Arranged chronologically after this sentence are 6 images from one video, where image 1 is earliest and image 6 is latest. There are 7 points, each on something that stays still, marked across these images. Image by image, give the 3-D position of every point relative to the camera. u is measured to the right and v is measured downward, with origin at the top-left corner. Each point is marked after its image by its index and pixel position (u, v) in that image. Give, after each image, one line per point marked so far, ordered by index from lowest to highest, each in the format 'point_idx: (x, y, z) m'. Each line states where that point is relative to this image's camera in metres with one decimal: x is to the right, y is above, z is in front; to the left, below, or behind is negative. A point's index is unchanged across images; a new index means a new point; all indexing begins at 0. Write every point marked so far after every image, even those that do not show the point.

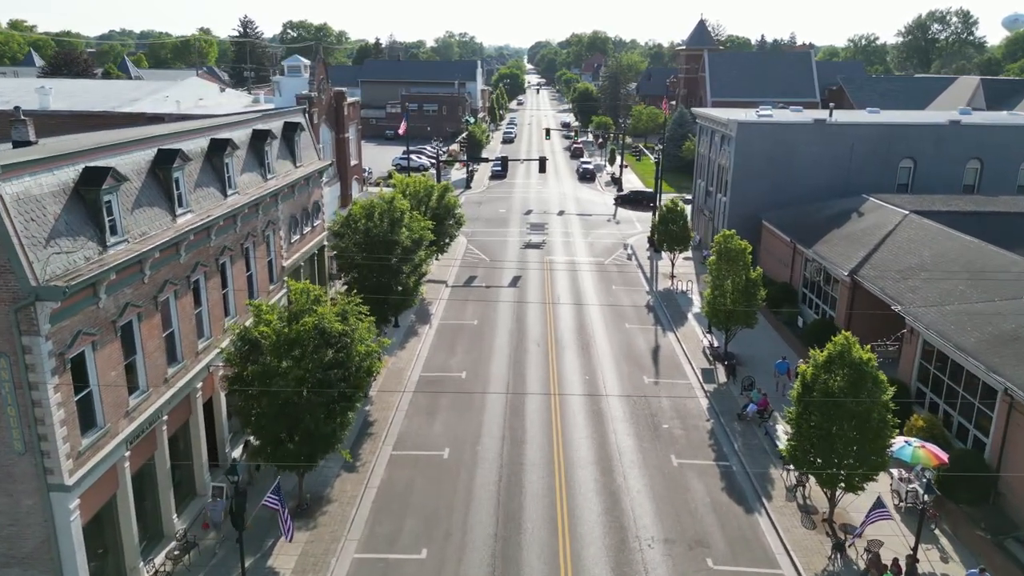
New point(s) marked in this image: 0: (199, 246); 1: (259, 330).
0: (-8.0, +1.1, +18.6) m
1: (-6.0, -1.0, +17.4) m
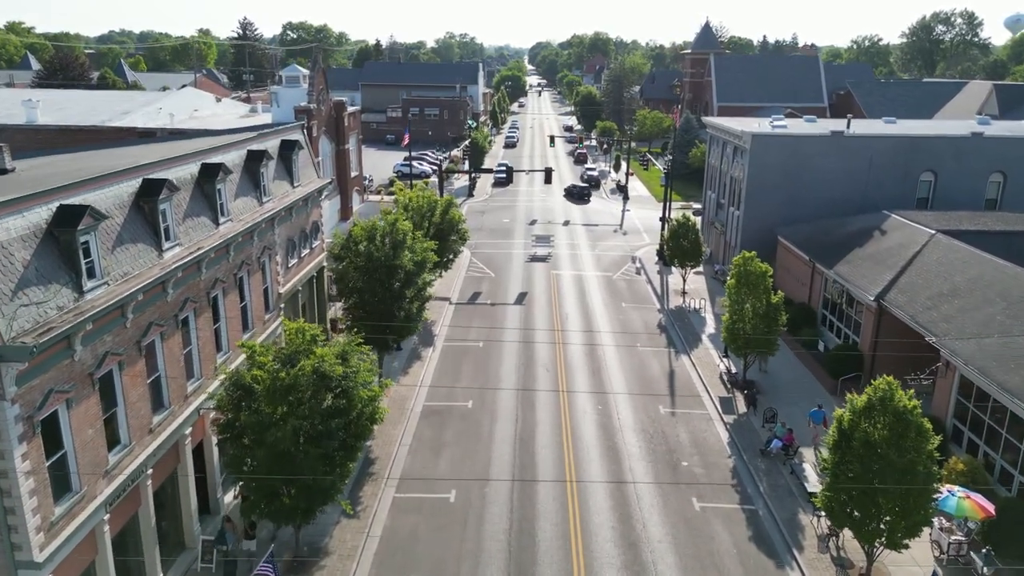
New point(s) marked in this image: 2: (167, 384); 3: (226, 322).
0: (-7.7, +0.2, +17.3) m
1: (-5.7, -1.9, +16.0) m
2: (-7.8, -2.2, +16.5) m
3: (-7.7, -0.9, +19.6) m
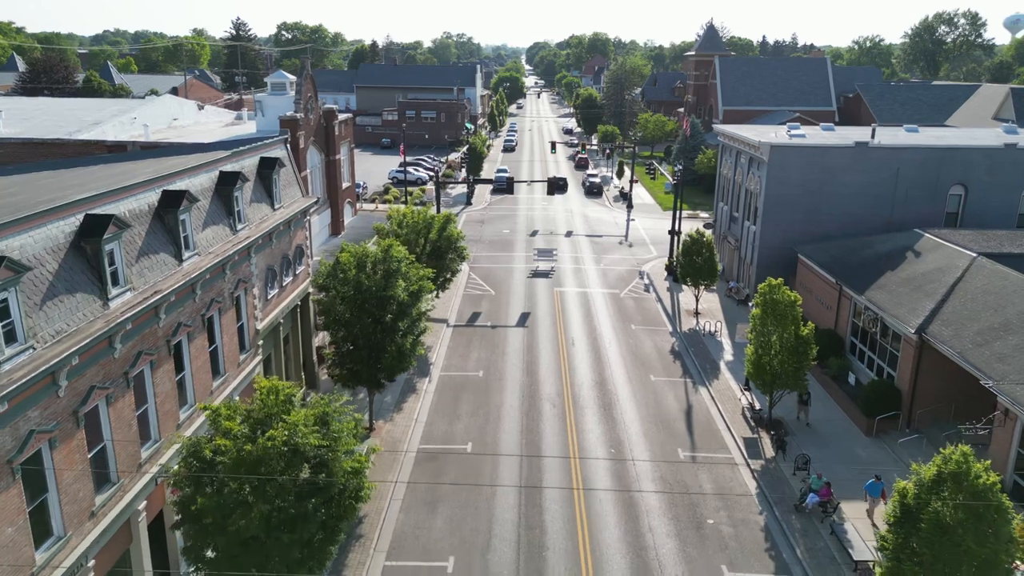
0: (-7.5, -0.9, +14.8) m
1: (-5.5, -2.9, +13.6) m
2: (-7.6, -3.2, +14.0) m
3: (-7.5, -1.9, +17.1) m
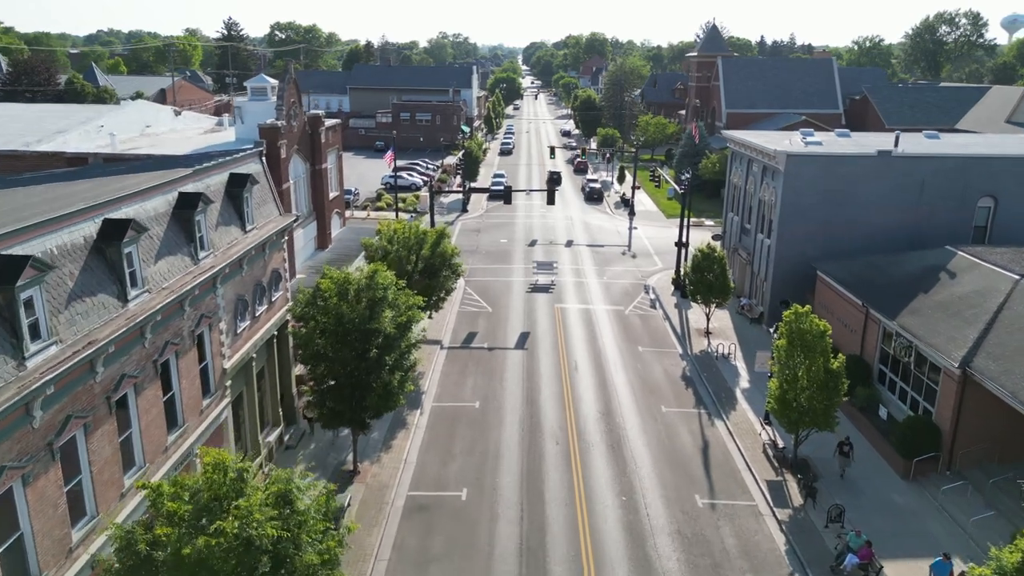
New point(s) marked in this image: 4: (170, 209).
0: (-7.5, -1.7, +12.5) m
1: (-5.5, -3.8, +11.2) m
2: (-7.6, -4.1, +11.6) m
3: (-7.5, -2.8, +14.7) m
4: (-7.8, +1.8, +16.7) m
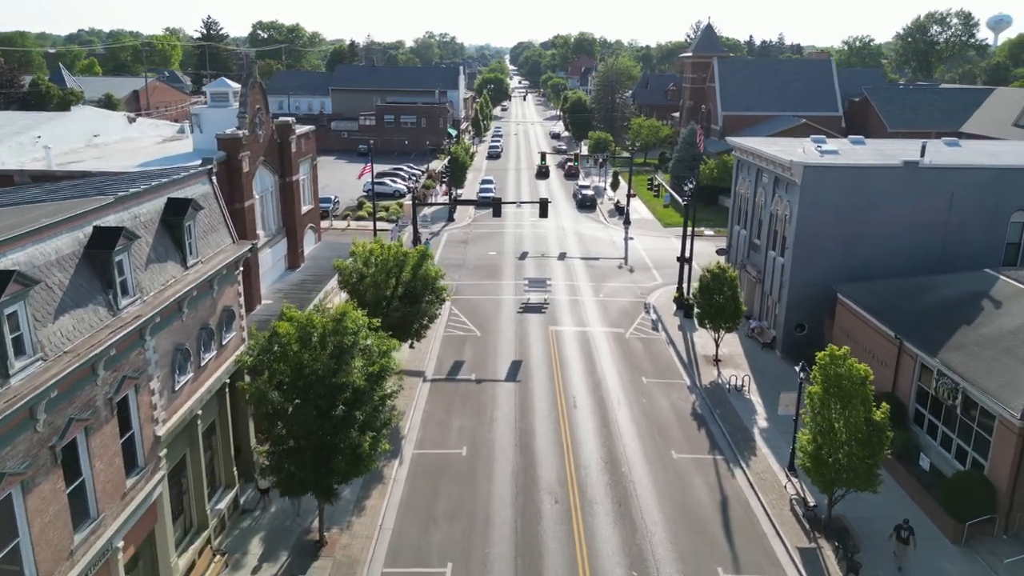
0: (-7.5, -2.8, +9.2) m
1: (-5.5, -4.9, +8.0) m
2: (-7.6, -5.1, +8.4) m
3: (-7.6, -3.9, +11.5) m
4: (-8.0, +0.7, +13.5) m
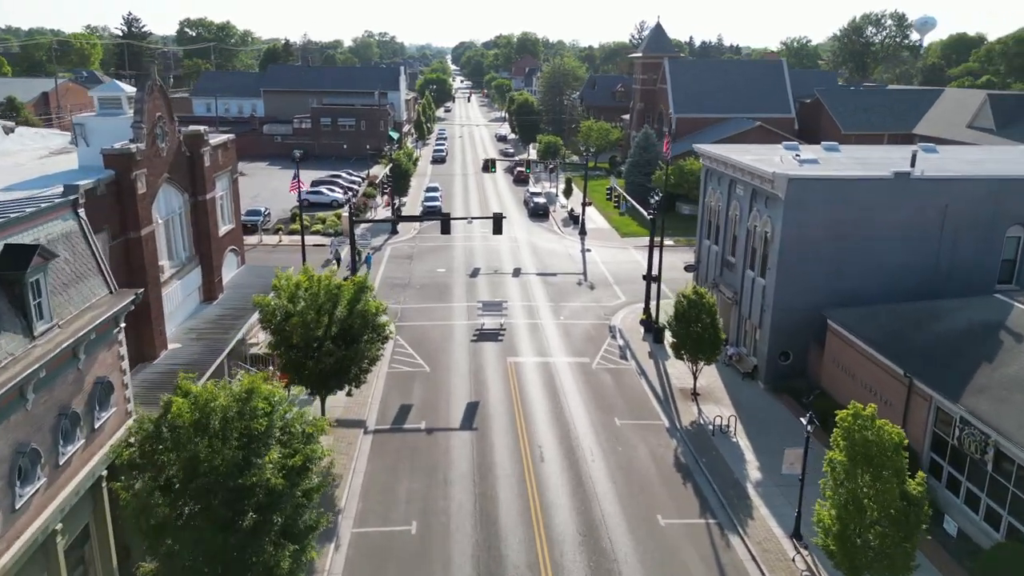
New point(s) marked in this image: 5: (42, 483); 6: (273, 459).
0: (-7.6, -4.1, +4.9) m
1: (-5.4, -6.2, +3.8) m
2: (-7.6, -6.5, +4.1) m
3: (-7.8, -5.2, +7.2) m
4: (-8.4, -0.6, +9.1) m
5: (-8.2, -3.4, +12.7) m
6: (-4.4, -3.1, +13.5) m
